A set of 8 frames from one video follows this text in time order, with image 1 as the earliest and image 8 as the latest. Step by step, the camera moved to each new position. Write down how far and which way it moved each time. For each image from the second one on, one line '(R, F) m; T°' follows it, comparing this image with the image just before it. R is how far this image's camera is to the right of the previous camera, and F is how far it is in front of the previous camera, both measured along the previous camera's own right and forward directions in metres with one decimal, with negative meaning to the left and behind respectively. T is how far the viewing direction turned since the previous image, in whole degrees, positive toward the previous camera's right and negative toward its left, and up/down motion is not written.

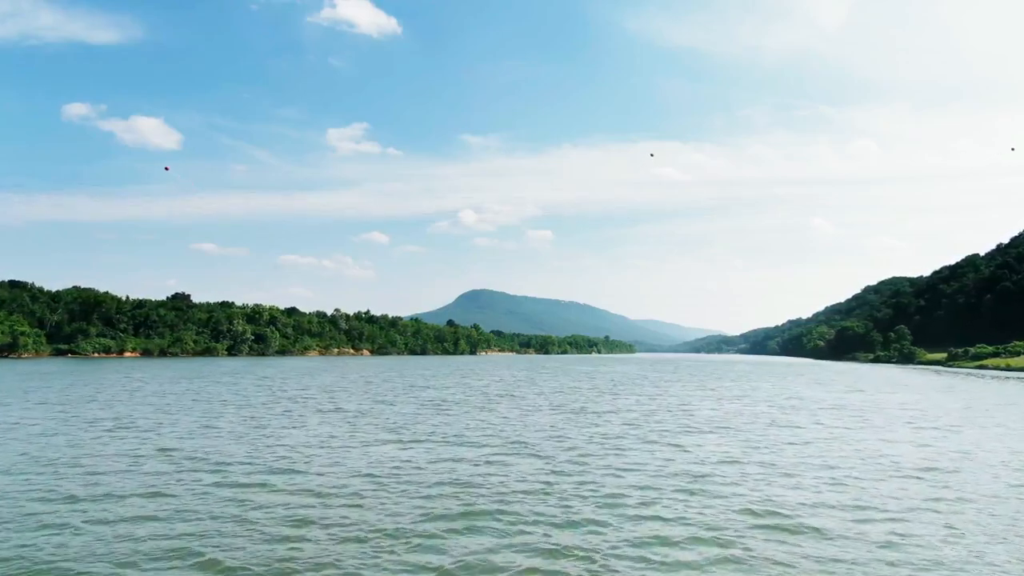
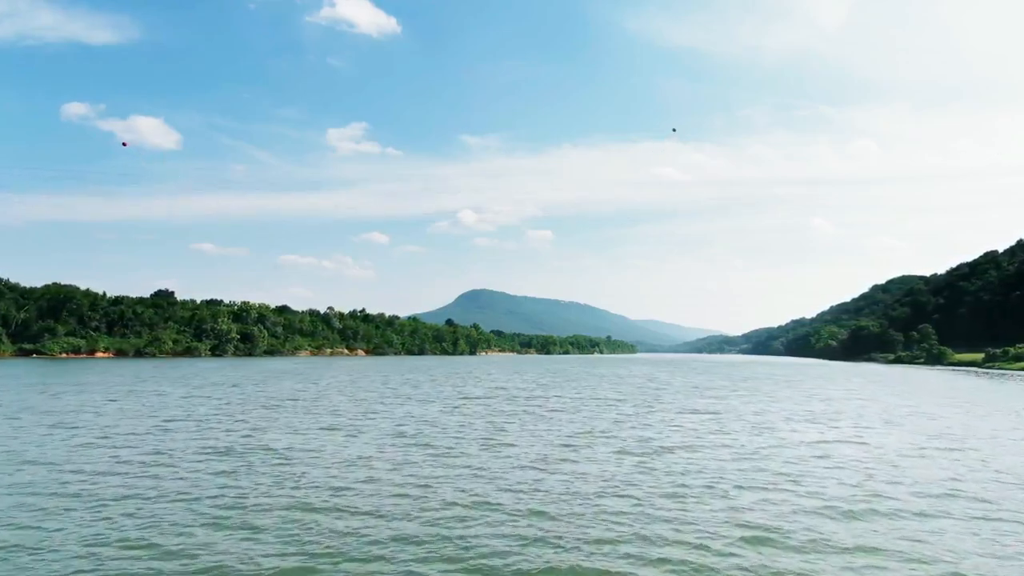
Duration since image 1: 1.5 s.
(-0.5, +9.6) m; 0°
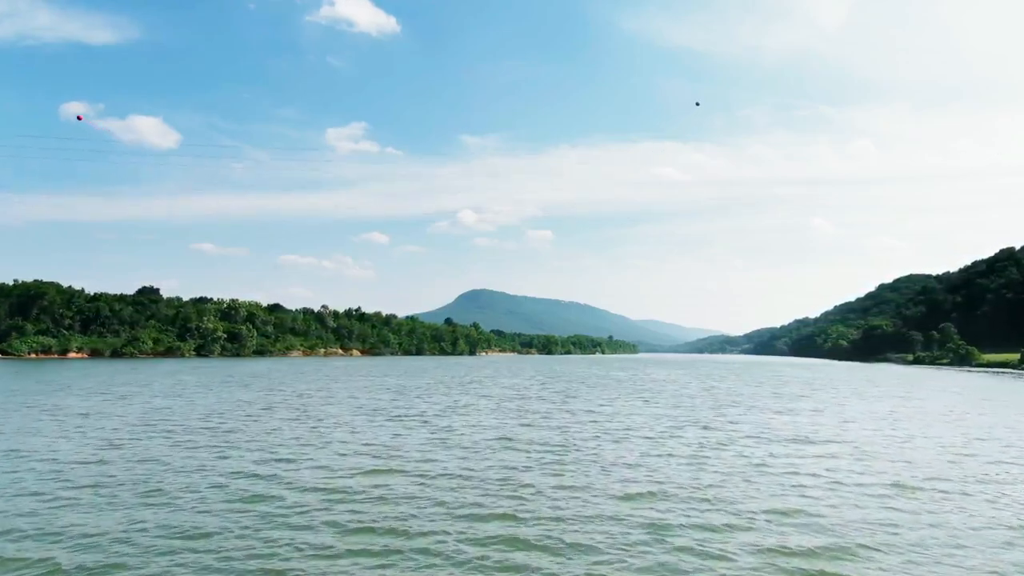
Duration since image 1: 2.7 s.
(-0.4, +8.0) m; 0°
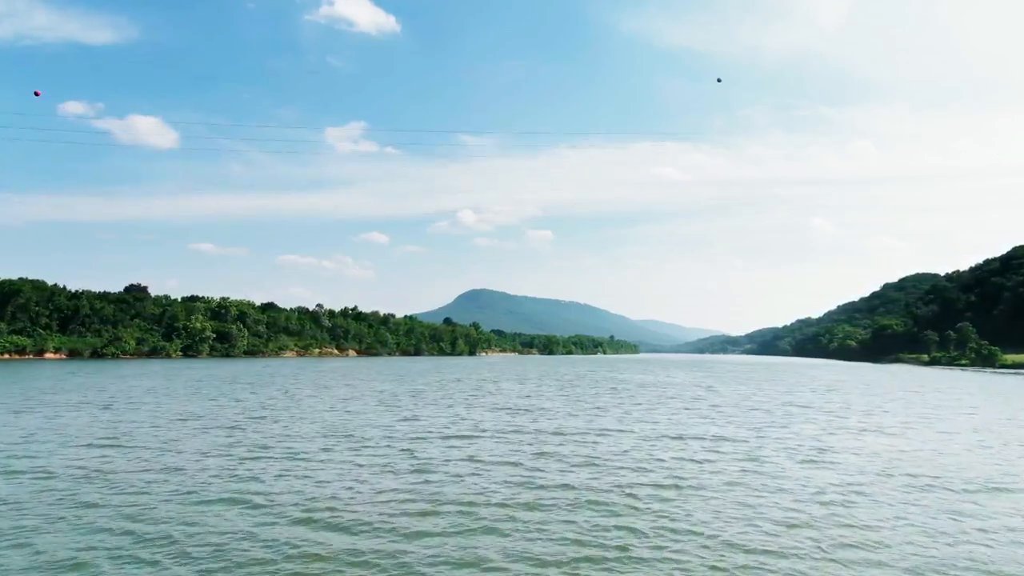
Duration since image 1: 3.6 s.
(-0.4, +6.1) m; 0°
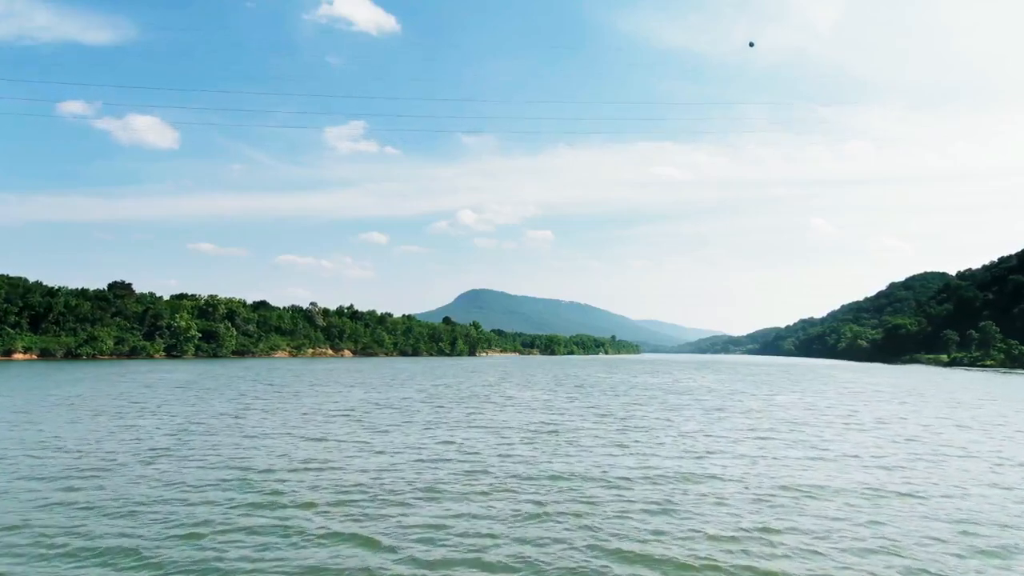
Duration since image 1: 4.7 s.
(-0.5, +7.3) m; 0°
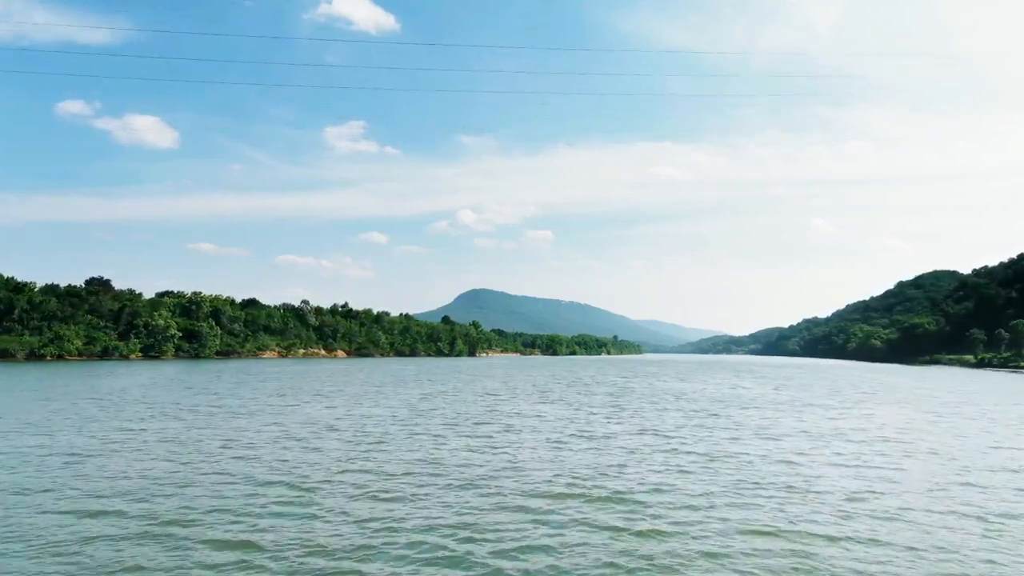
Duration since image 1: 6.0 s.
(-0.5, +8.8) m; 0°
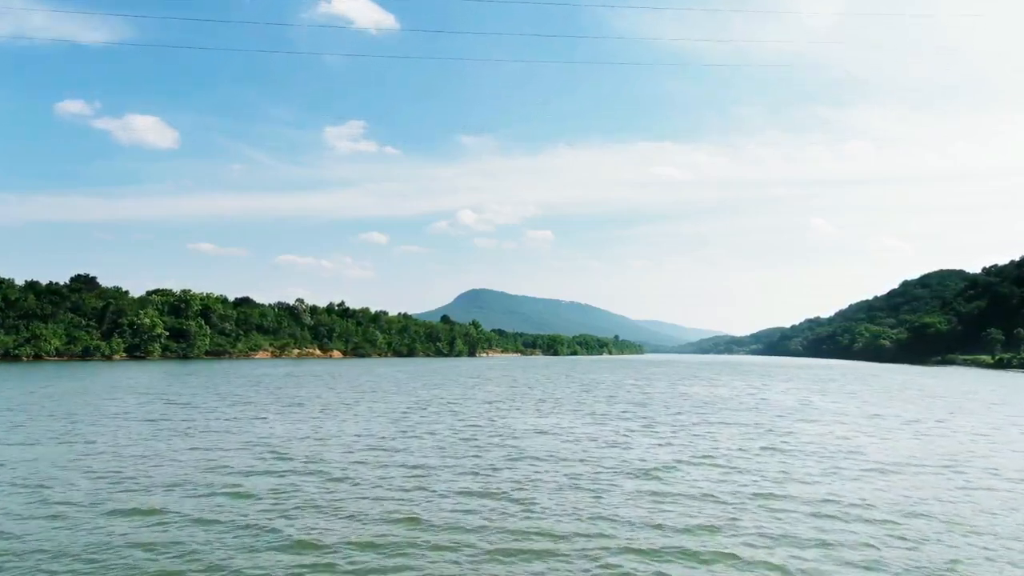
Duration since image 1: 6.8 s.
(-0.3, +5.2) m; 0°
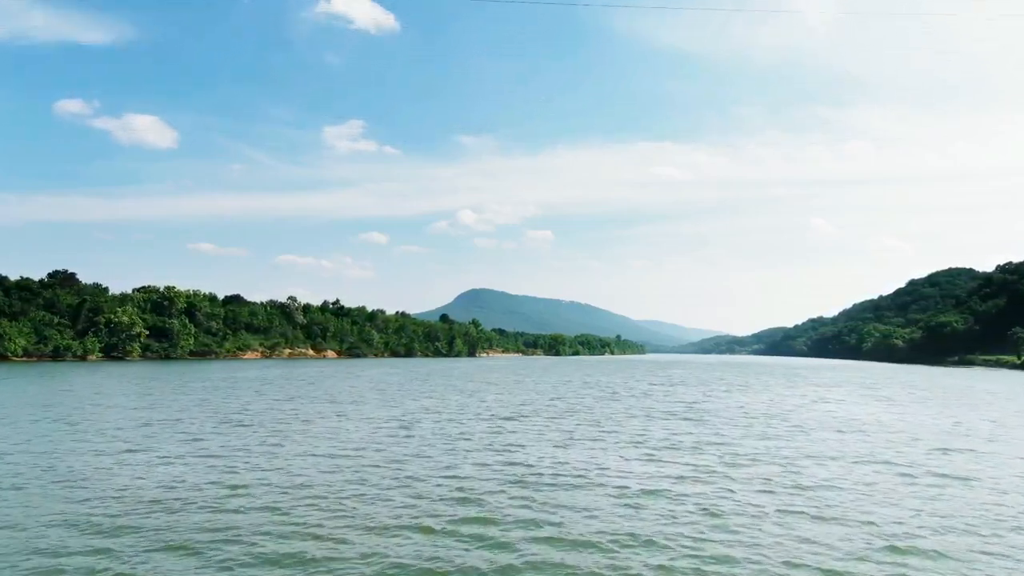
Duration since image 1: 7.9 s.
(-0.4, +7.2) m; 0°
